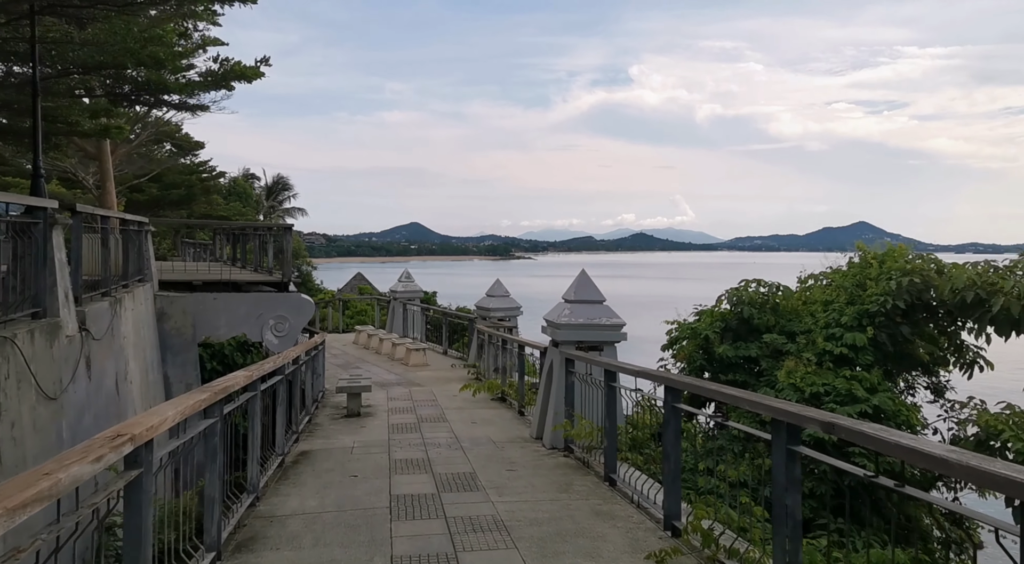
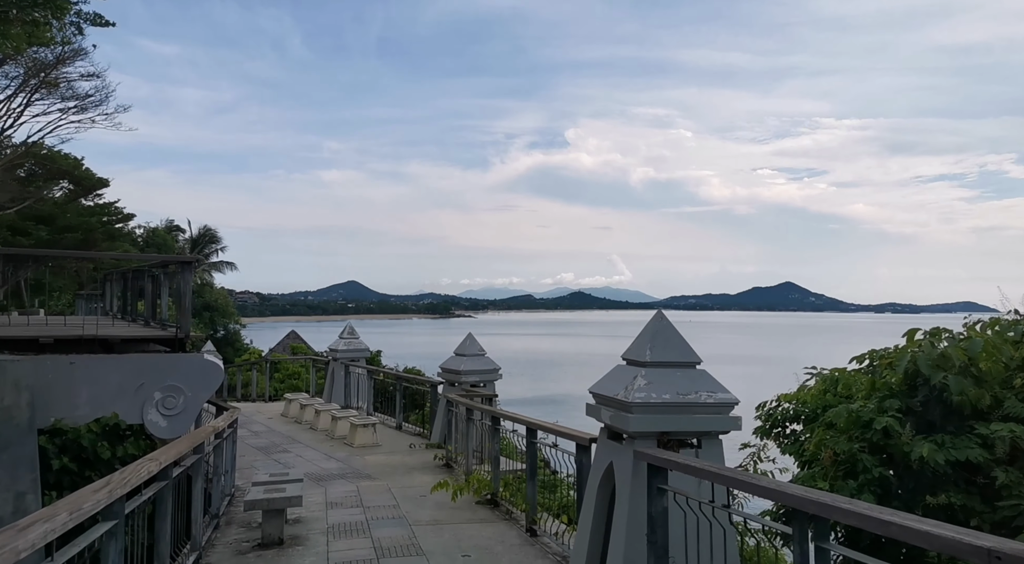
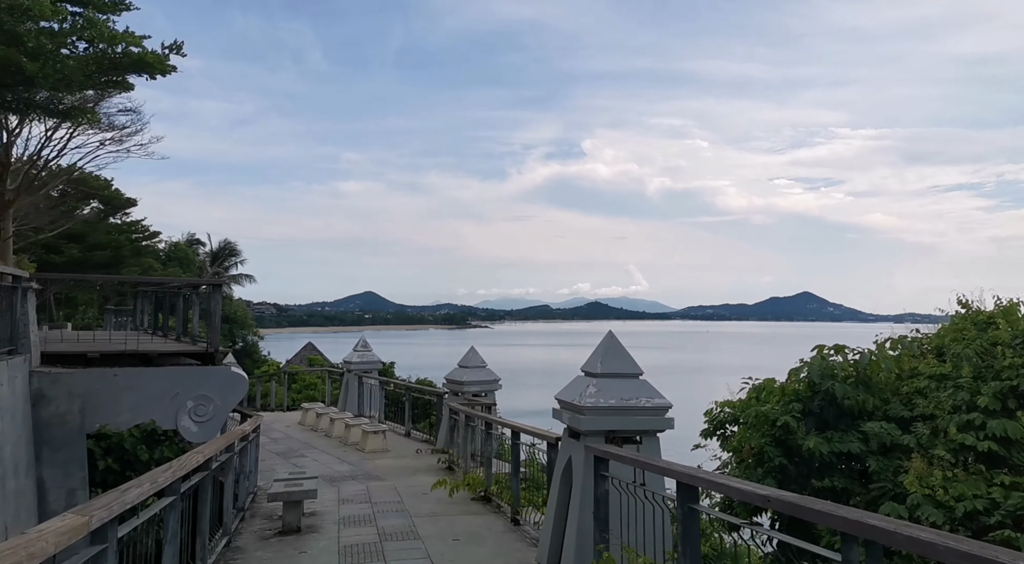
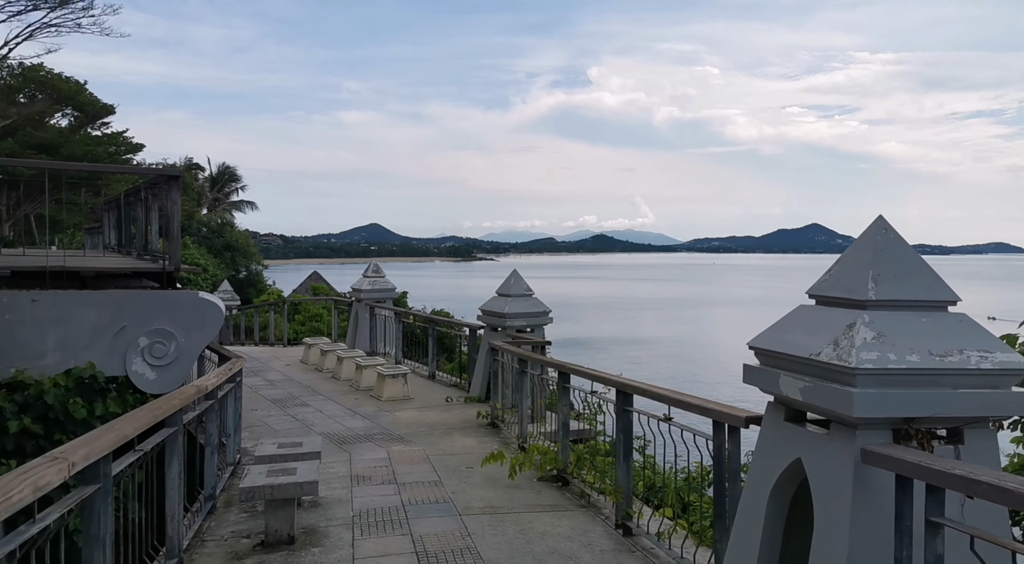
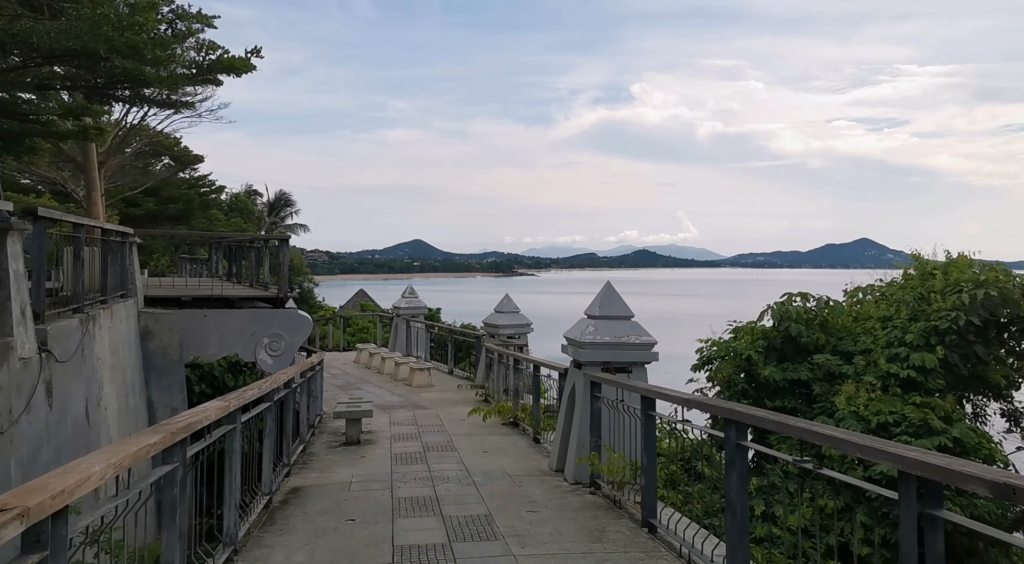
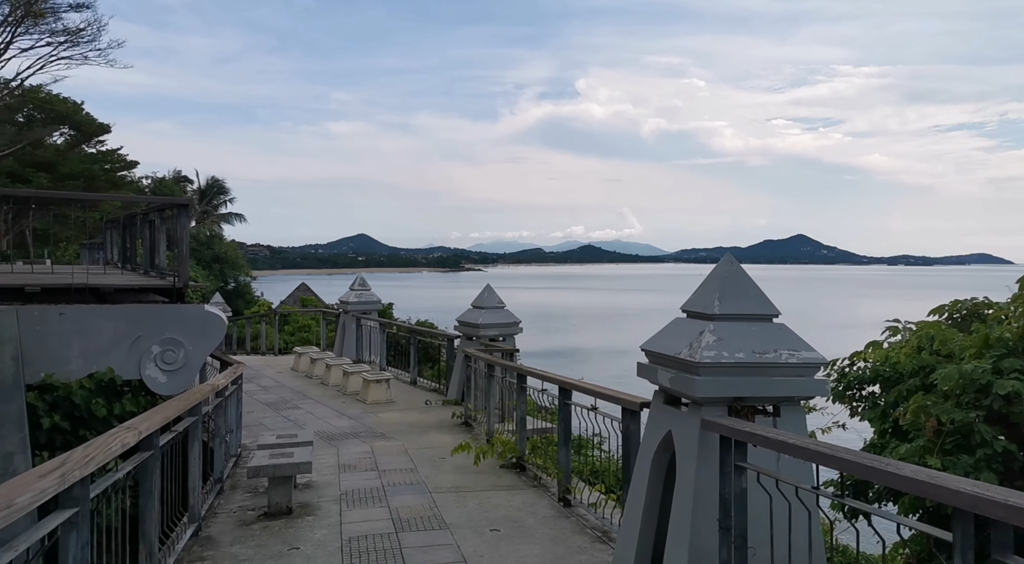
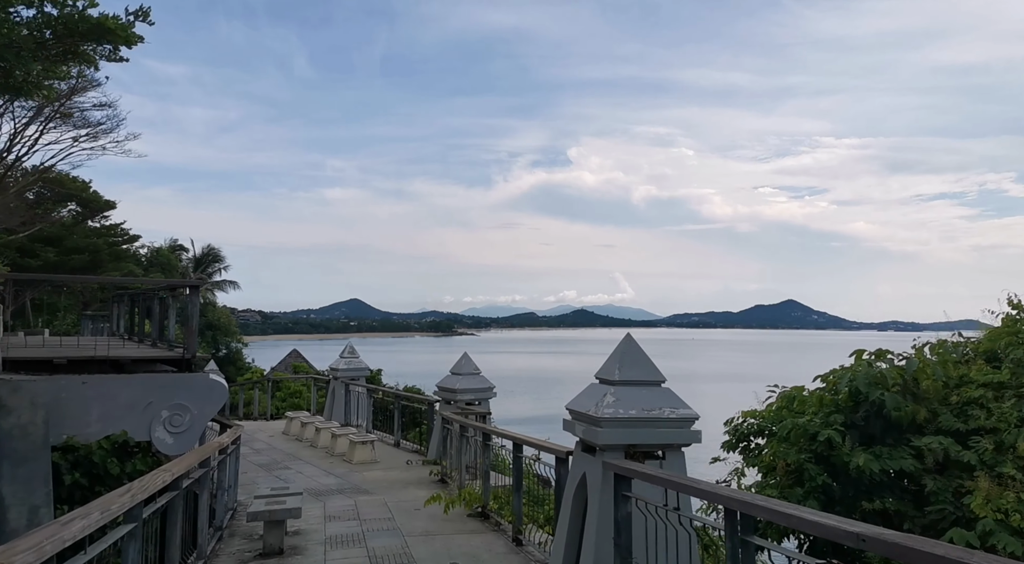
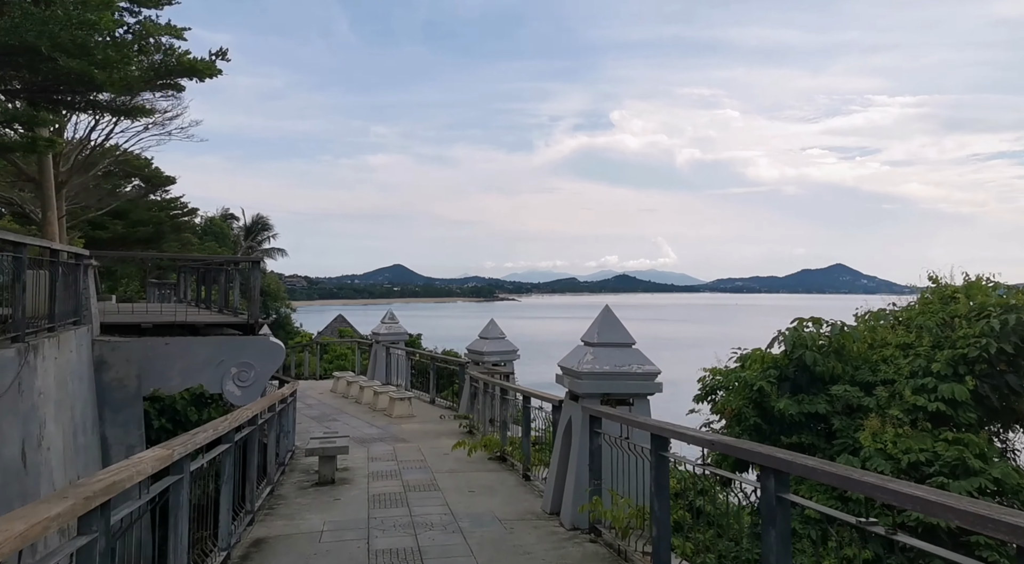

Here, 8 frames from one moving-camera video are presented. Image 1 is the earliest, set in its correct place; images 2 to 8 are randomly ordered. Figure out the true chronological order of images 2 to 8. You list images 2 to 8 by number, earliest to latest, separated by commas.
5, 8, 3, 7, 2, 6, 4
